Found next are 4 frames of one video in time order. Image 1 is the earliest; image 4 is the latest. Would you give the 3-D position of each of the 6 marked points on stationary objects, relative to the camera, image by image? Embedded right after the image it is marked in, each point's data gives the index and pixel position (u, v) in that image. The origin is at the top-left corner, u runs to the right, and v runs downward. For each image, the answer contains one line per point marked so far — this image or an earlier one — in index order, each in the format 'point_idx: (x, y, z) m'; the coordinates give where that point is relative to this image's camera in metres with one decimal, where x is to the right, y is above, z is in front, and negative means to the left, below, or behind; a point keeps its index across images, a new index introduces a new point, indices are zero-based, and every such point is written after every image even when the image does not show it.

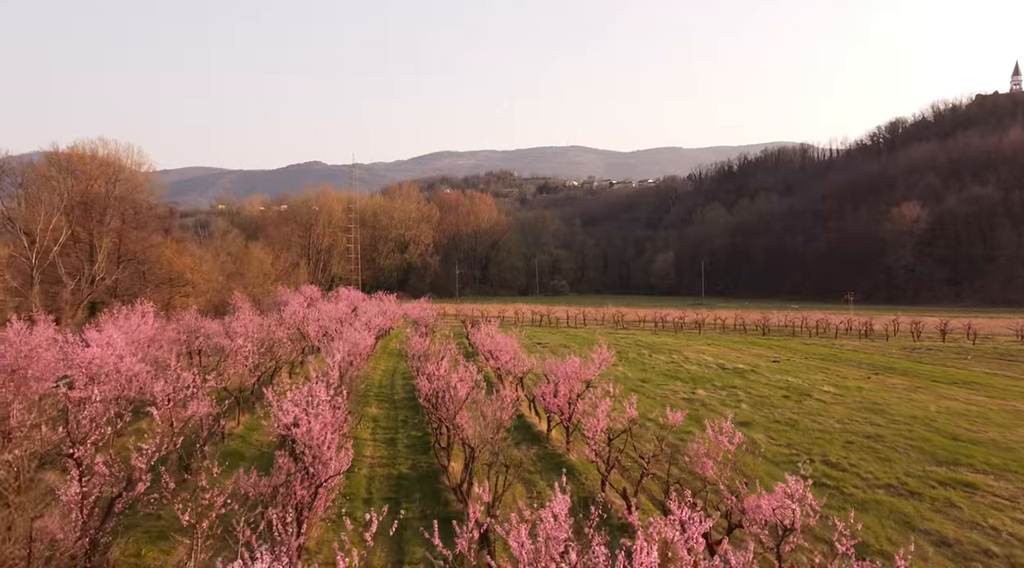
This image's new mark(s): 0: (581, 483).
0: (+1.4, -4.0, +15.4) m
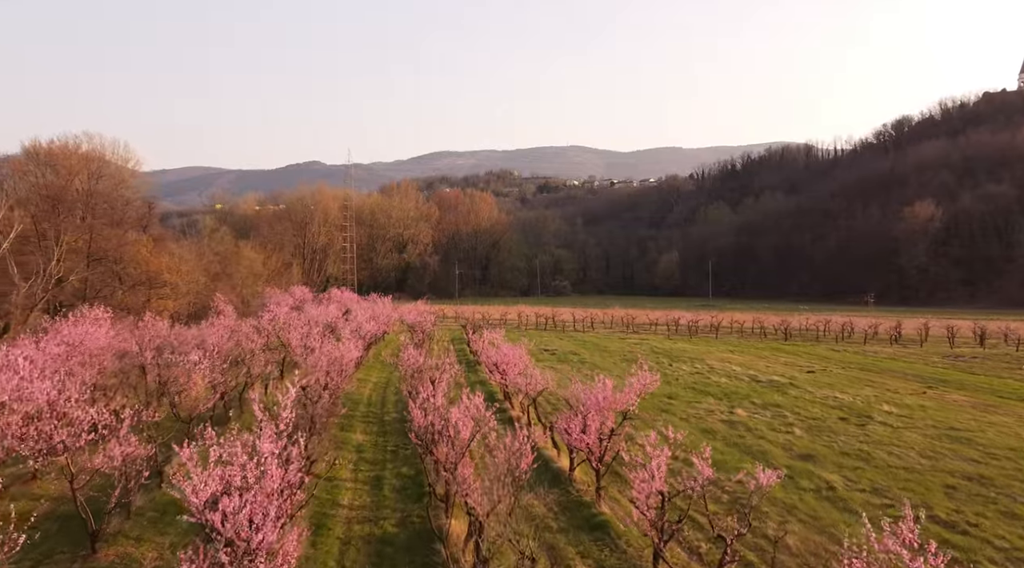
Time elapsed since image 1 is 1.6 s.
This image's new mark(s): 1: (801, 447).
0: (+1.6, -4.0, +12.0) m
1: (+6.3, -3.6, +17.2) m
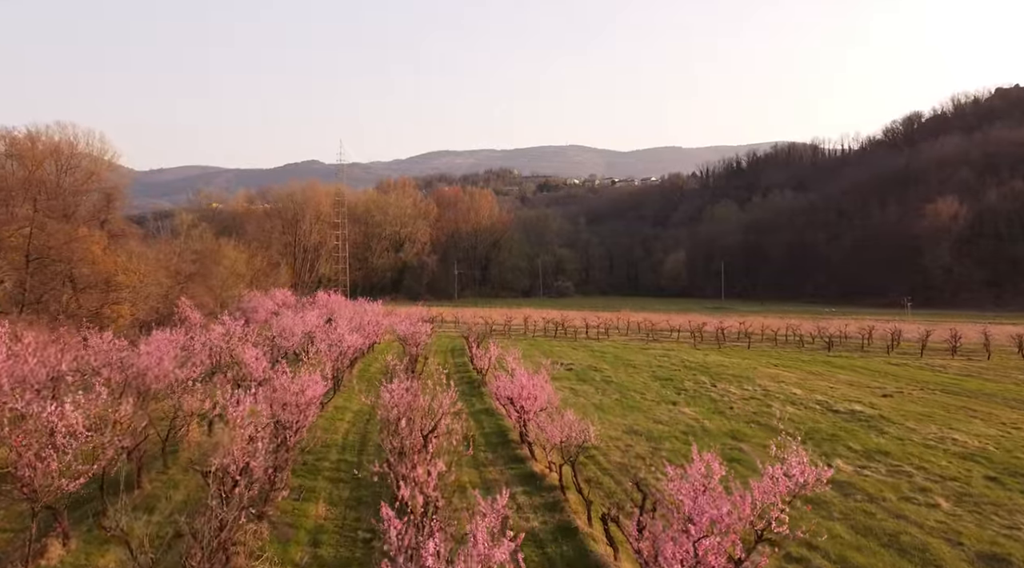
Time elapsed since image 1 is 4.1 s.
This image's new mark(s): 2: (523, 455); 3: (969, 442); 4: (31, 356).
0: (+2.1, -4.2, +6.3) m
1: (+6.8, -3.7, +11.6) m
2: (+0.2, -3.7, +17.1) m
3: (+10.4, -3.6, +17.6) m
4: (-11.2, -1.7, +18.0) m
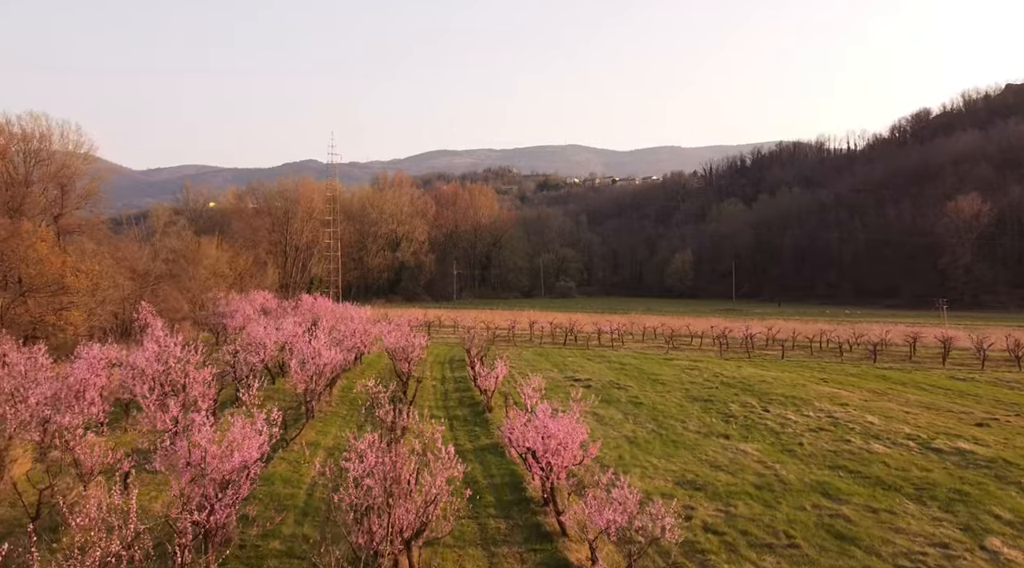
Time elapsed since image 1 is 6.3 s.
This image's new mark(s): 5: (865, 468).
0: (+2.4, -4.3, +1.5) m
1: (+7.1, -3.9, +6.8) m
2: (+0.6, -3.8, +12.3) m
3: (+10.7, -3.8, +12.9) m
4: (-10.8, -1.8, +13.2) m
5: (+7.4, -3.8, +16.2) m
